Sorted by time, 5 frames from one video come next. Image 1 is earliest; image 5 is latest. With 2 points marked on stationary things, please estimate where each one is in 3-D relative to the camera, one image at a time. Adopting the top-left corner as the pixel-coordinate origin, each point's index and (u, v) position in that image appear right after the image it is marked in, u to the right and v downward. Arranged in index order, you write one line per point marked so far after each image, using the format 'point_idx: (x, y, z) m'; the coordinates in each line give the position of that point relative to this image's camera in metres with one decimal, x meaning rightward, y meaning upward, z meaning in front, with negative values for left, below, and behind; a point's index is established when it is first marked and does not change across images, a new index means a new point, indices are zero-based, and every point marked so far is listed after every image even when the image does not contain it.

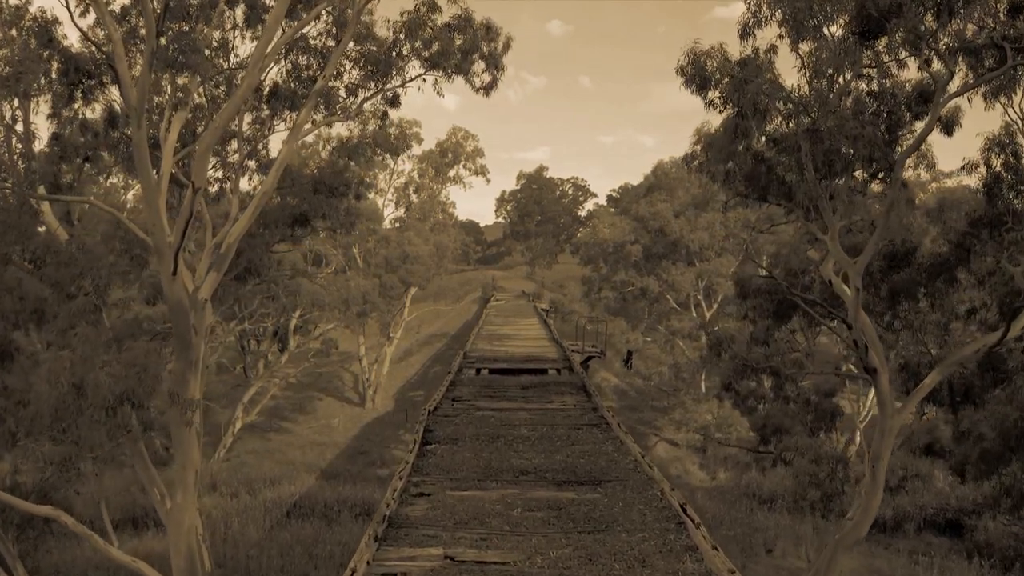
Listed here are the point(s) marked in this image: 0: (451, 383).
0: (-0.7, -1.2, +8.0) m
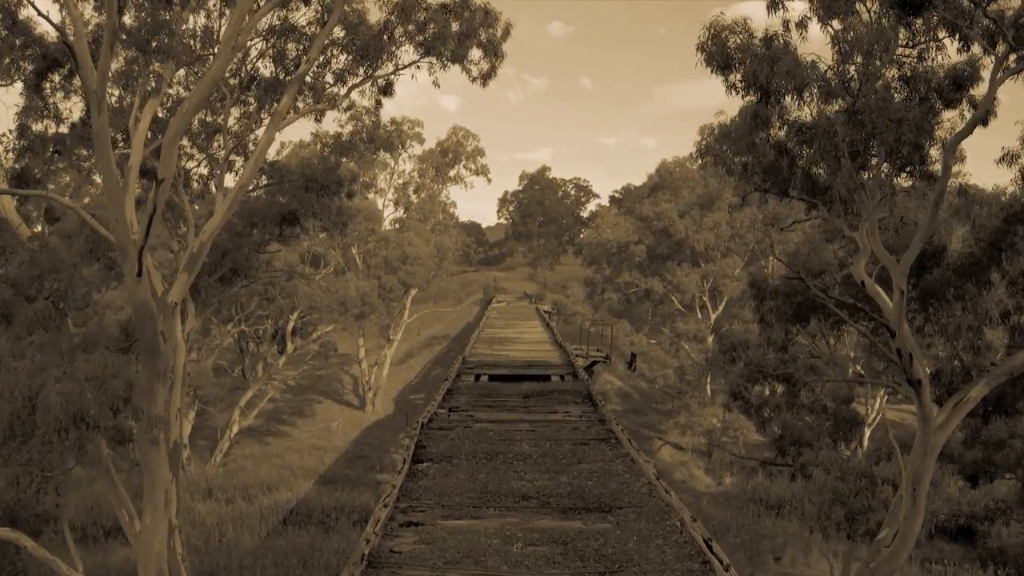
0: (-0.7, -1.2, +7.5) m
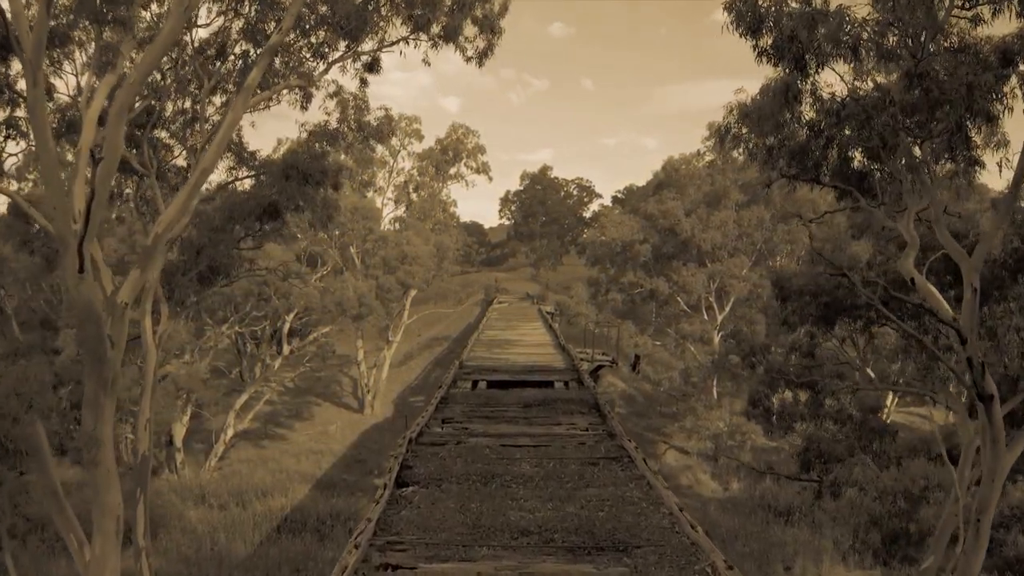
0: (-0.7, -1.2, +6.9) m
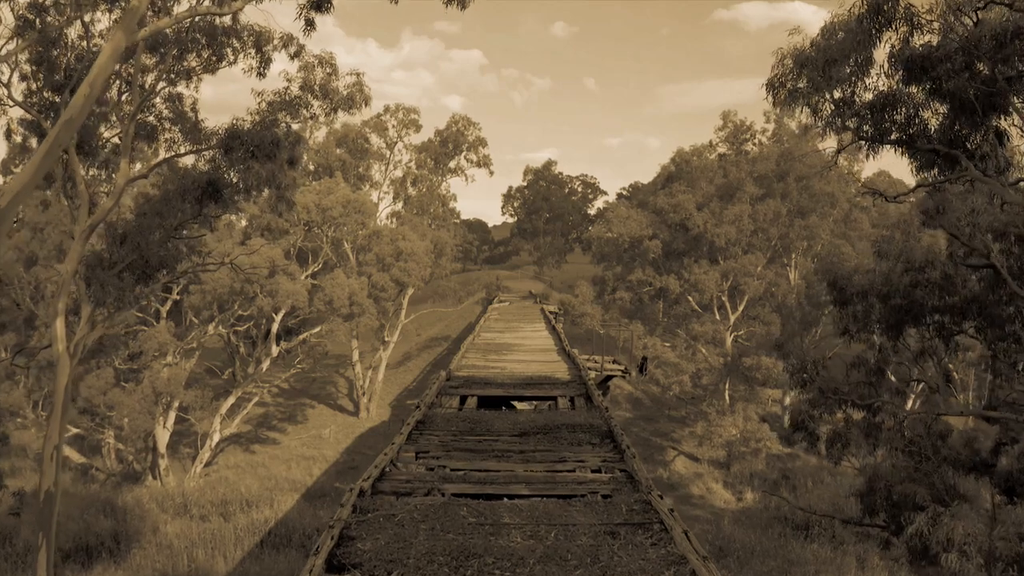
0: (-0.8, -1.1, +5.6) m
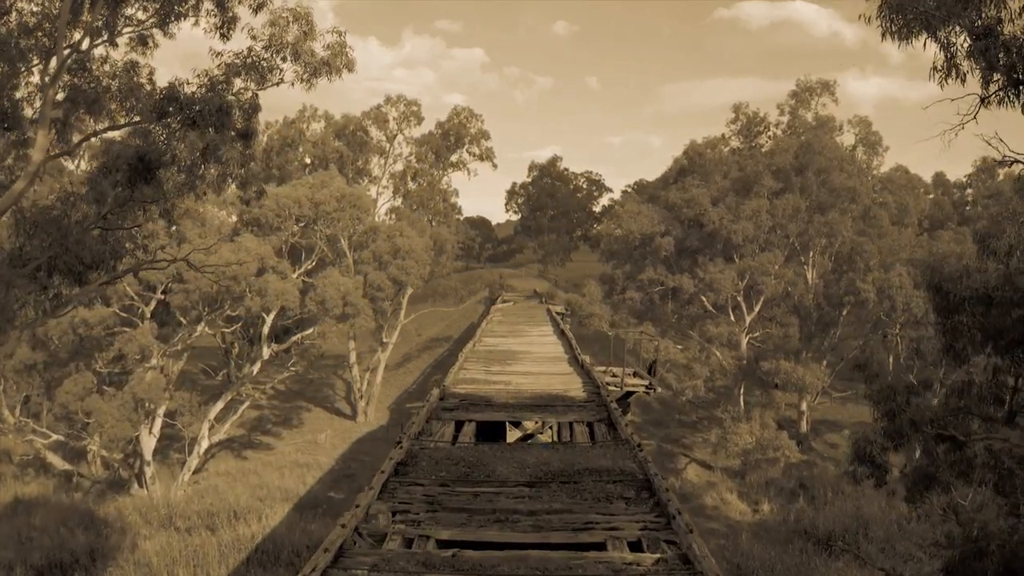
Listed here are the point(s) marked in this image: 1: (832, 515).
0: (-0.7, -1.2, +4.4) m
1: (+8.4, -6.0, +17.1) m
